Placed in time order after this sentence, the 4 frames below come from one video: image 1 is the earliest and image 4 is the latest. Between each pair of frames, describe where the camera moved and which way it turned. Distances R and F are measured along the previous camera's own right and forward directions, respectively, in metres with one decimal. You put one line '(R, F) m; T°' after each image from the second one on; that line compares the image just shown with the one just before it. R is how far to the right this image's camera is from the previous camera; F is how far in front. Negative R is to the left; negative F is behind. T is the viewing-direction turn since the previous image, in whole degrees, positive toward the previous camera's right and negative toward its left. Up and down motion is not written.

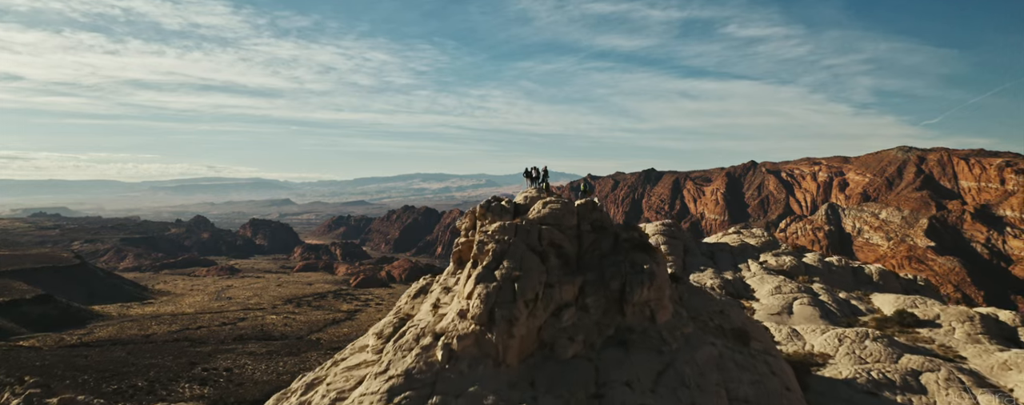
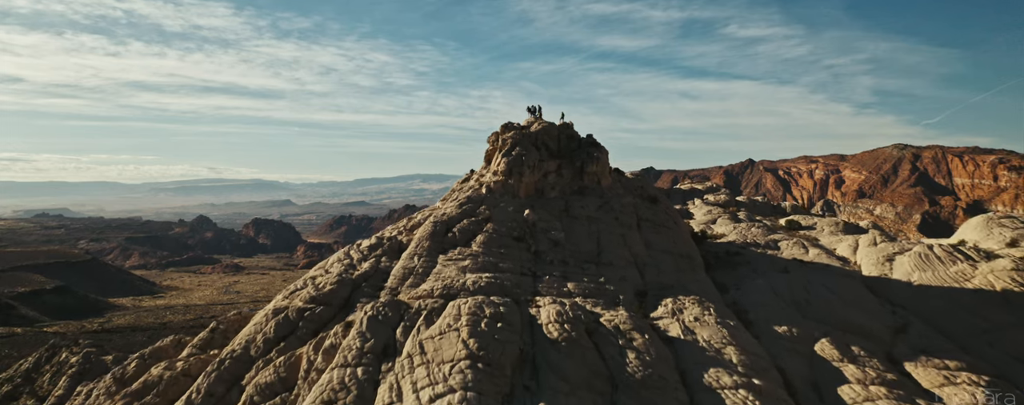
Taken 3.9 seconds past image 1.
(-0.4, -13.4) m; 0°
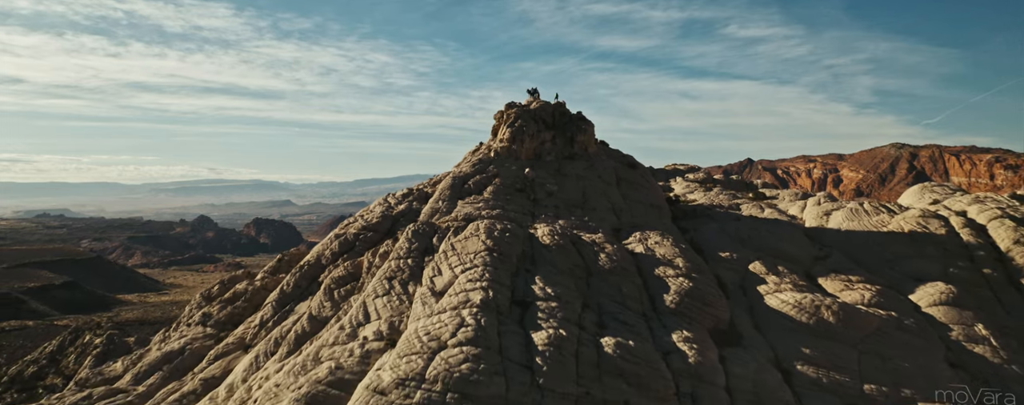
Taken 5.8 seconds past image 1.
(-0.2, -6.5) m; 0°
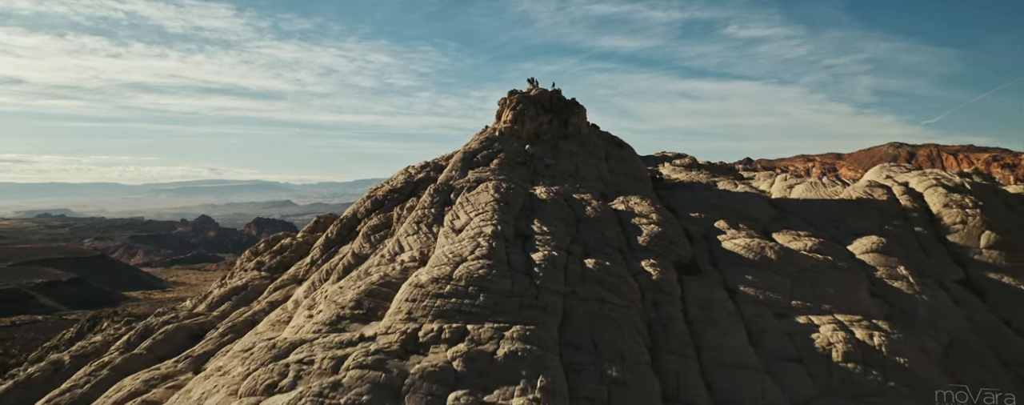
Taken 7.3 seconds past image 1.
(-0.1, -5.3) m; 0°
